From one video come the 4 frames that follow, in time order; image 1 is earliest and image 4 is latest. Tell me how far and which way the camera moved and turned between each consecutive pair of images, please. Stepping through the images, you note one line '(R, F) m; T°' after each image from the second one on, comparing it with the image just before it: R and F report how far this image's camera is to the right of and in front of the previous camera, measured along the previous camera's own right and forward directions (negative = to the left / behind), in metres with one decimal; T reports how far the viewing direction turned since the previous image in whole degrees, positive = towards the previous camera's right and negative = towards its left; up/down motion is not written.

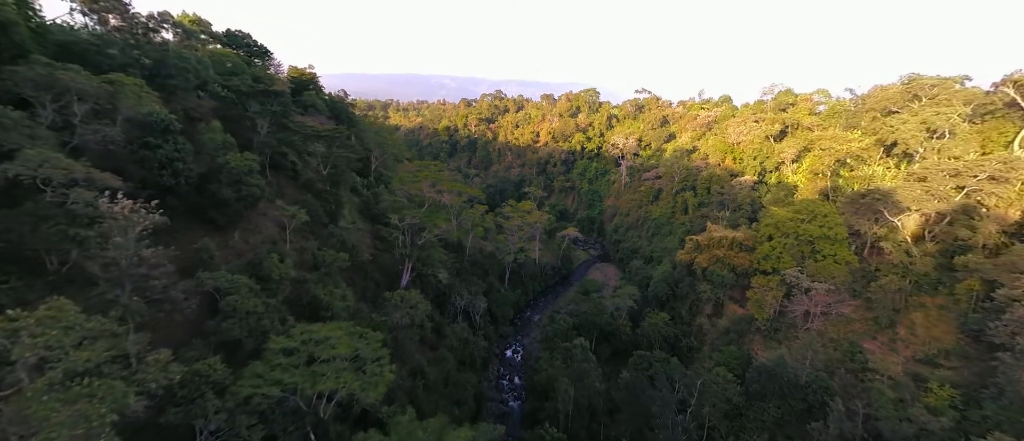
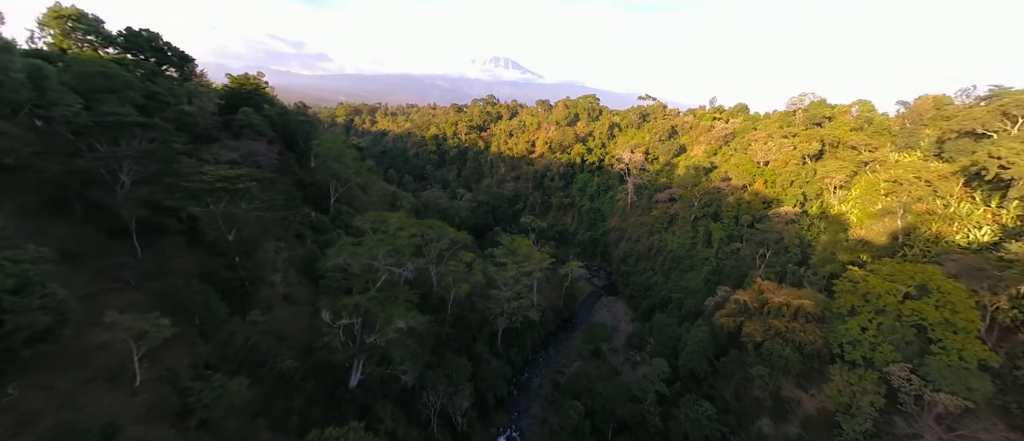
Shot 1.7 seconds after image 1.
(0.0, +5.4) m; +1°
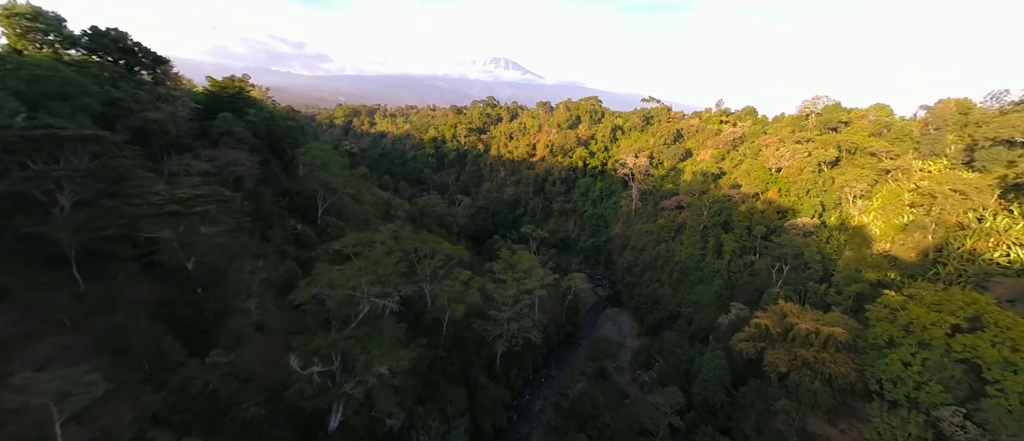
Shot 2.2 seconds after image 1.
(0.0, +1.5) m; 0°
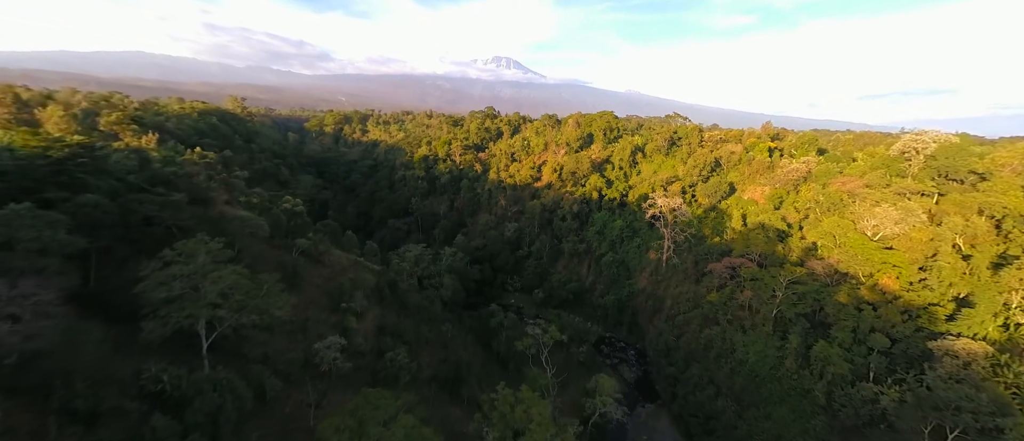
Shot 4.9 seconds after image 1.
(0.0, +8.2) m; 0°
